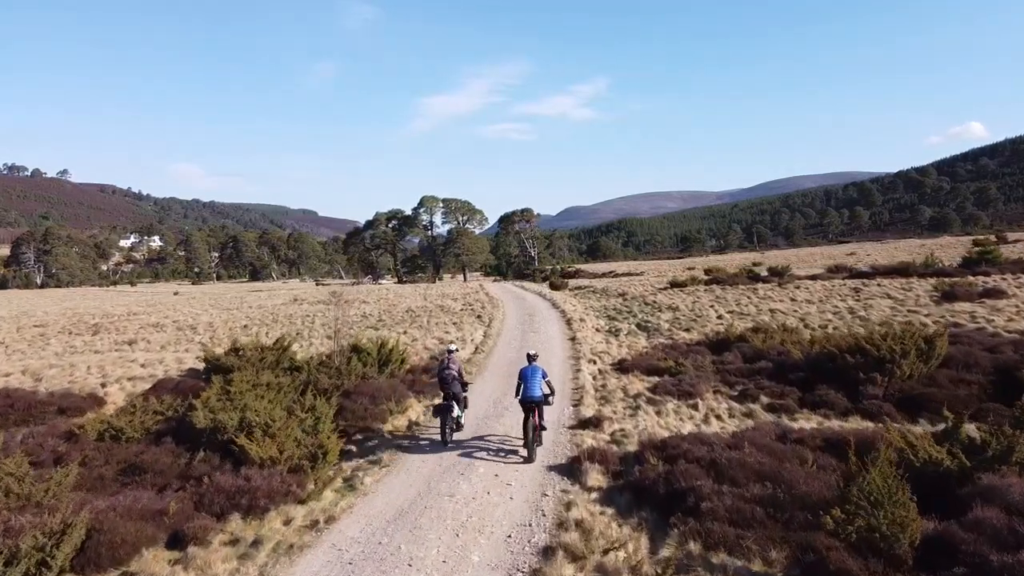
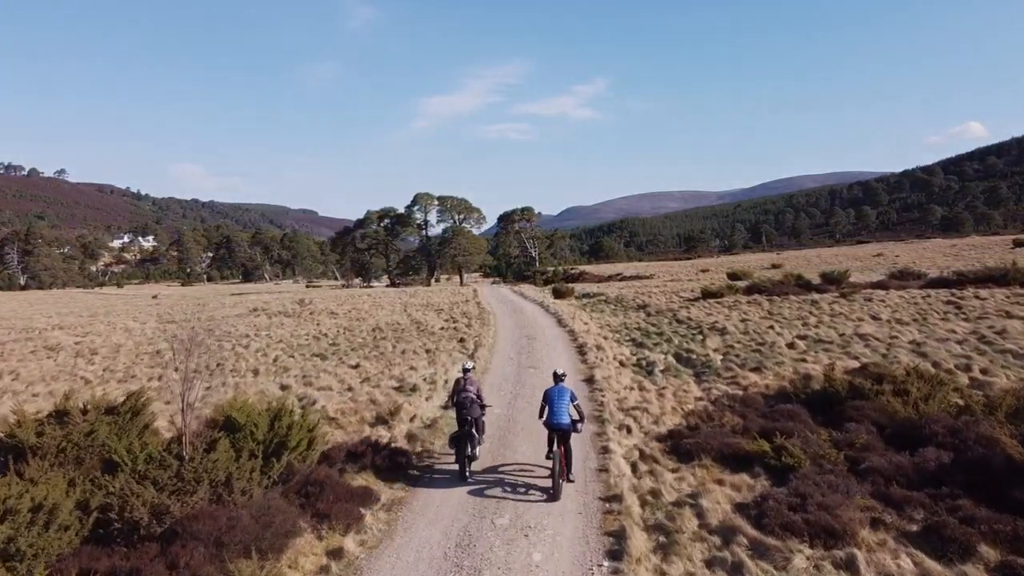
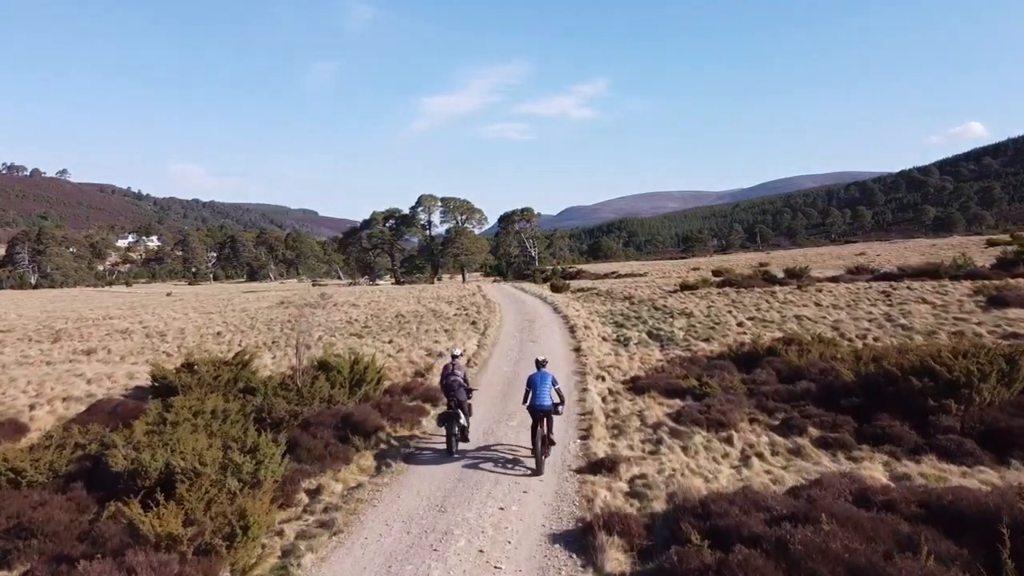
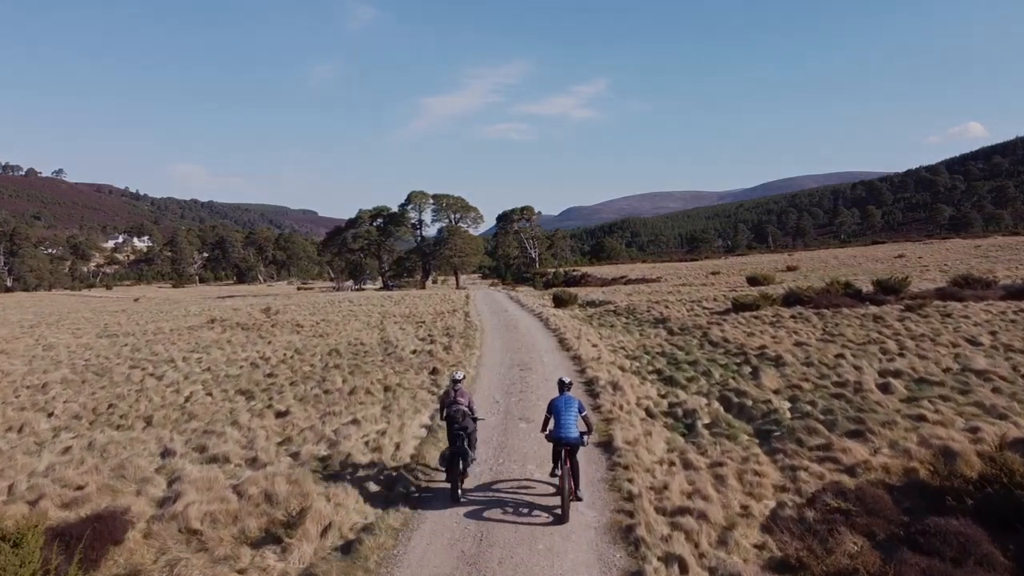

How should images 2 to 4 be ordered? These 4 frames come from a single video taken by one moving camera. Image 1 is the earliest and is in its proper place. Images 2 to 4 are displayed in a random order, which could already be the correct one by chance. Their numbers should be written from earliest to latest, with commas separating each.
3, 2, 4
